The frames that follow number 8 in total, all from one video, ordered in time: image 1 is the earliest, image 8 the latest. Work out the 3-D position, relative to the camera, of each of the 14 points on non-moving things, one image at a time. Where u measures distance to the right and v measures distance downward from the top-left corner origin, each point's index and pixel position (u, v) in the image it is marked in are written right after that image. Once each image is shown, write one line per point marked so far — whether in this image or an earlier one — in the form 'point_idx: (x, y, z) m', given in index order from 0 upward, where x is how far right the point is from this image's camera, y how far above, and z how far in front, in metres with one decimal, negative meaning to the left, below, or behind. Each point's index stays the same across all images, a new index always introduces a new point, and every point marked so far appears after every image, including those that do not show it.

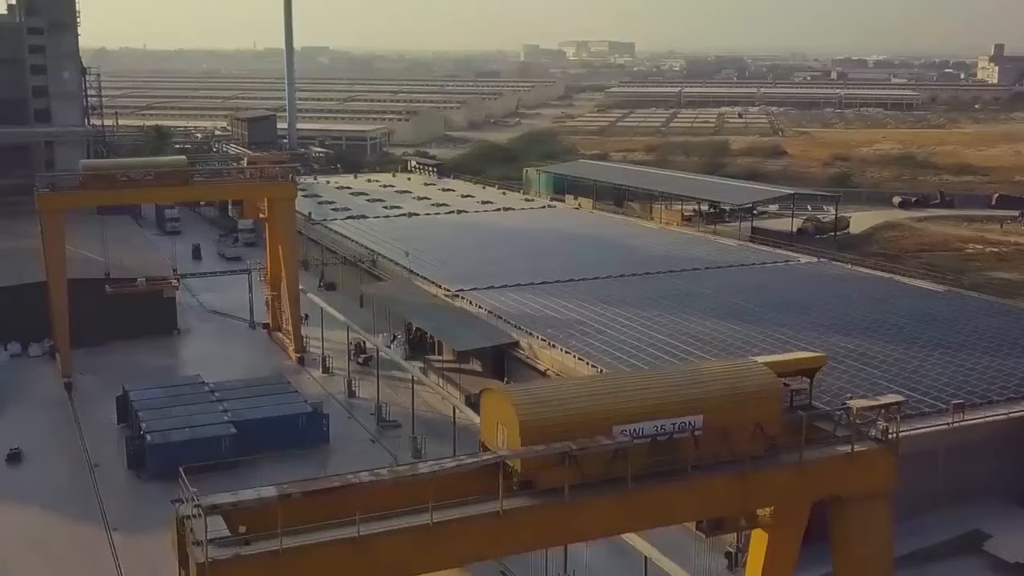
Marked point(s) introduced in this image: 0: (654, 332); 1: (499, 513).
0: (+1.5, -0.5, +9.9) m
1: (-0.1, -0.8, +3.4) m
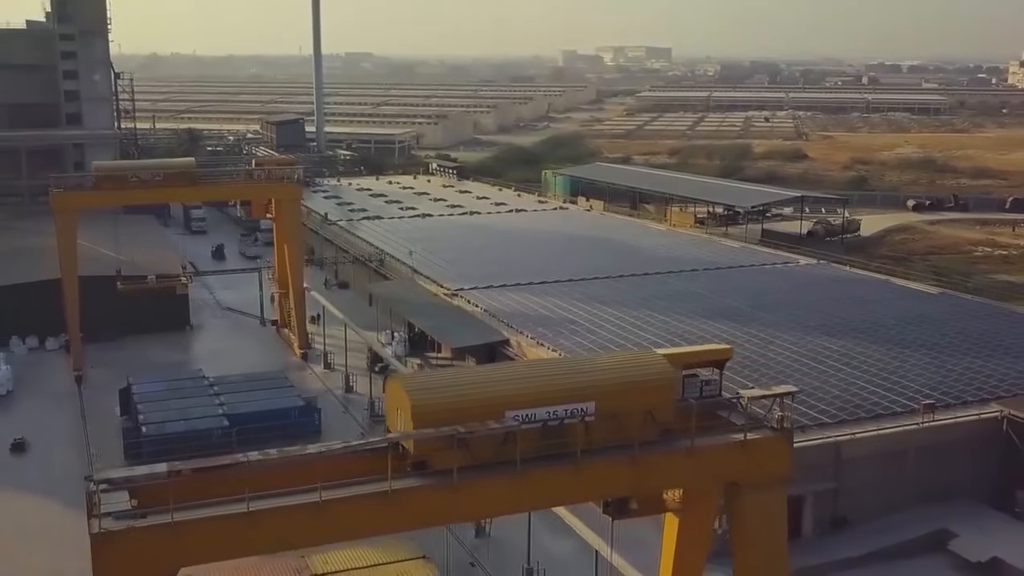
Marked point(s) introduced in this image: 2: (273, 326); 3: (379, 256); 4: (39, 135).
0: (+1.4, -0.5, +10.0) m
1: (-0.5, -0.8, +3.6) m
2: (-3.4, -0.5, +13.6) m
3: (-2.0, +0.5, +14.2) m
4: (-9.5, +3.1, +19.2) m
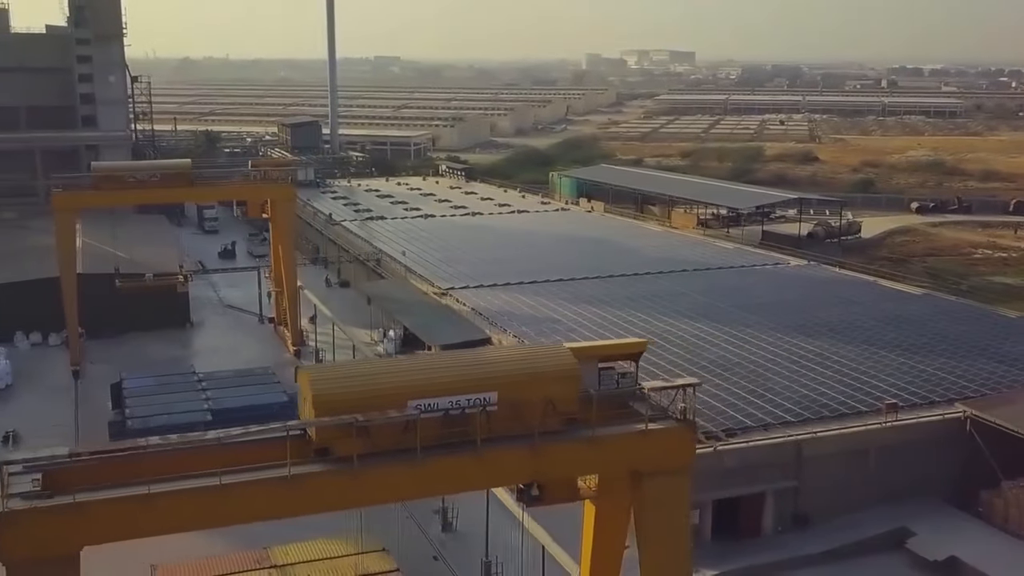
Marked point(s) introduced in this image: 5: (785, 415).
0: (+1.2, -0.5, +10.1) m
1: (-0.9, -0.7, +3.7) m
2: (-3.5, -0.5, +13.9) m
3: (-2.1, +0.5, +14.4) m
4: (-9.4, +3.1, +19.6) m
5: (+2.2, -1.0, +7.7) m
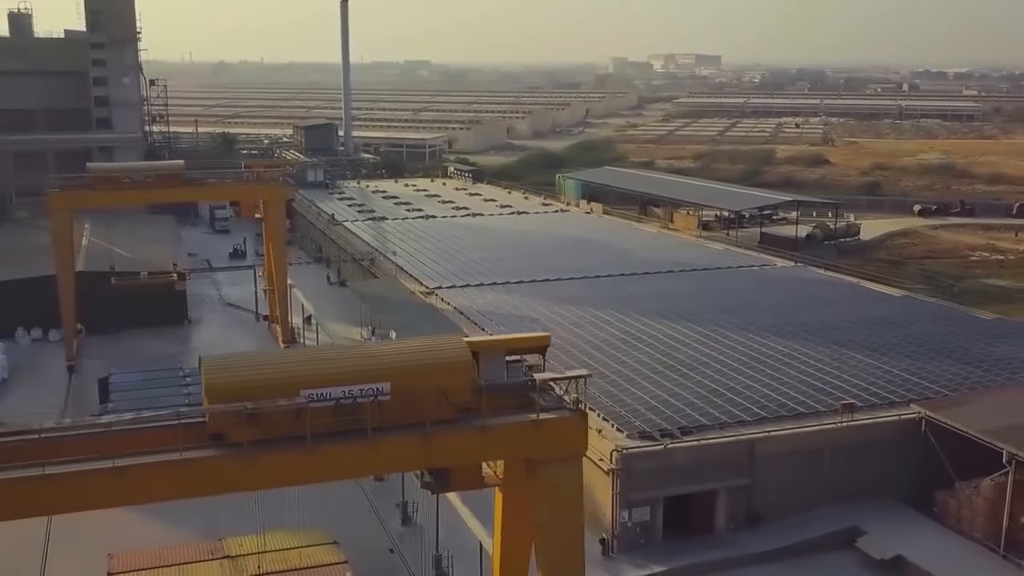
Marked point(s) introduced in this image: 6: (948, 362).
0: (+0.9, -0.5, +10.2) m
1: (-1.4, -0.7, +3.9) m
2: (-3.6, -0.5, +14.1) m
3: (-2.2, +0.5, +14.6) m
4: (-9.3, +3.1, +20.0) m
5: (+1.9, -1.0, +7.7) m
6: (+3.9, -0.7, +8.6) m
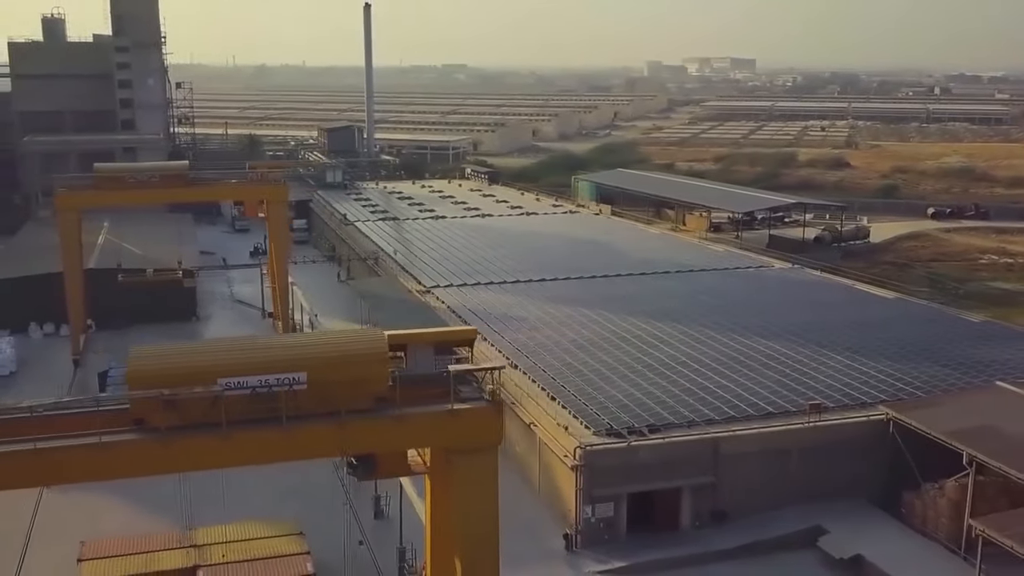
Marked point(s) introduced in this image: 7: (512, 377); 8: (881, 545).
0: (+0.7, -0.5, +10.2) m
1: (-1.8, -0.7, +4.1) m
2: (-3.6, -0.5, +14.3) m
3: (-2.1, +0.5, +14.7) m
4: (-9.0, +3.2, +20.5) m
5: (+1.6, -1.0, +7.8) m
6: (+3.7, -0.7, +8.6) m
7: (0.0, -0.8, +8.9) m
8: (+2.7, -1.9, +6.9) m
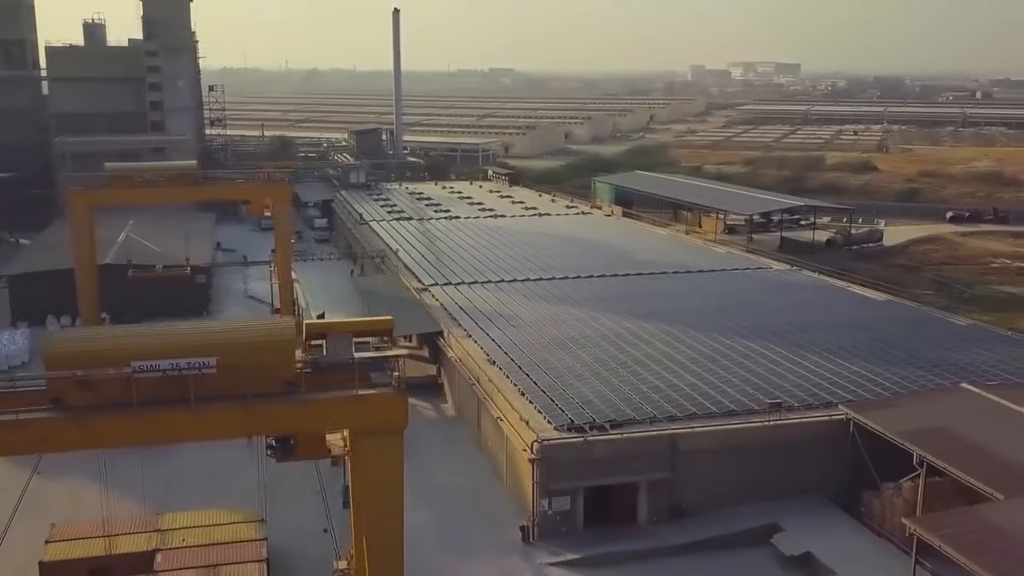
0: (+0.6, -0.4, +10.3) m
1: (-2.2, -0.6, +4.3) m
2: (-3.6, -0.4, +14.6) m
3: (-2.0, +0.5, +15.0) m
4: (-8.6, +3.3, +21.1) m
5: (+1.3, -1.0, +7.8) m
6: (+3.5, -0.7, +8.5) m
7: (-0.2, -0.8, +9.1) m
8: (+2.3, -1.8, +6.9) m
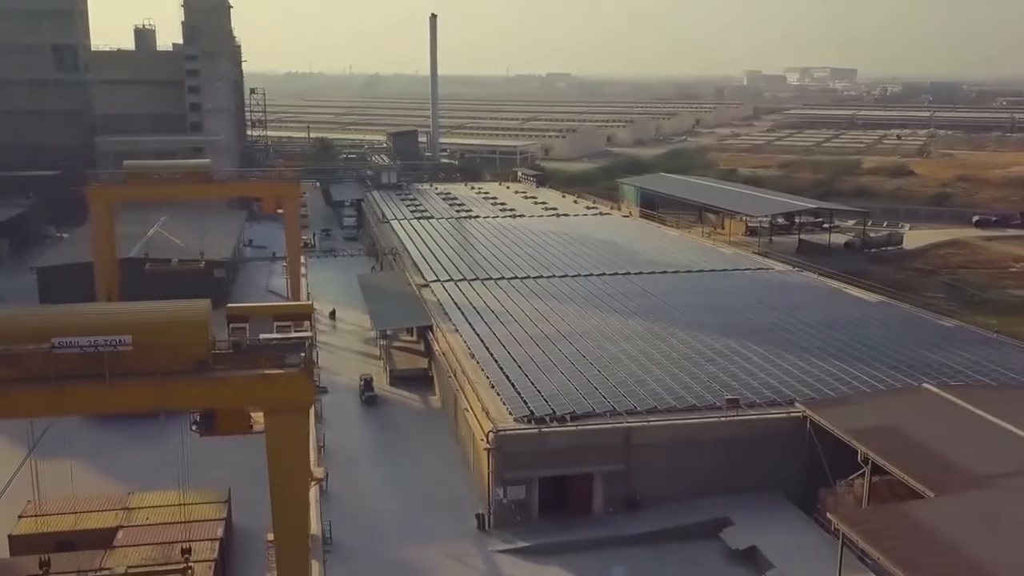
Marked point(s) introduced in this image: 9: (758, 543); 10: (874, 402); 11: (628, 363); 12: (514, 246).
0: (+0.4, -0.4, +10.4) m
1: (-2.8, -0.5, +4.6) m
2: (-3.4, -0.4, +15.0) m
3: (-1.9, +0.6, +15.2) m
4: (-8.0, +3.4, +21.8) m
5: (+1.0, -0.9, +7.9) m
6: (+3.2, -0.7, +8.4) m
7: (-0.5, -0.7, +9.2) m
8: (+1.9, -1.8, +6.9) m
9: (+1.8, -1.8, +6.8) m
10: (+2.8, -0.9, +7.2) m
11: (+1.1, -0.7, +8.9) m
12: (+0.1, +0.7, +15.3) m
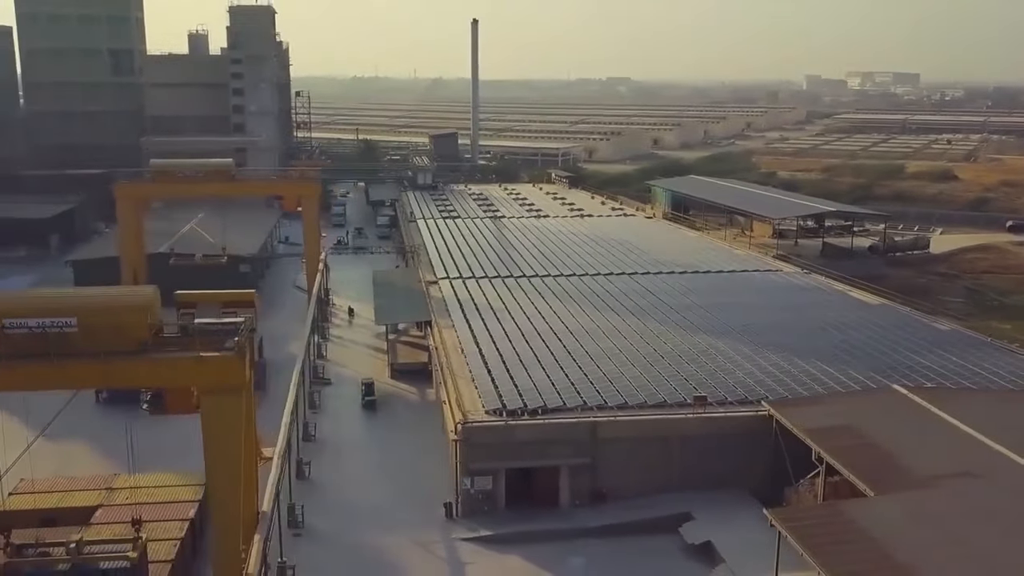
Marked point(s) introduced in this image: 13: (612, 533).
0: (+0.4, -0.4, +10.5) m
1: (-3.2, -0.4, +4.9) m
2: (-3.2, -0.3, +15.3) m
3: (-1.6, +0.6, +15.5) m
4: (-7.2, +3.5, +22.4) m
5: (+0.8, -0.9, +7.9) m
6: (+3.0, -0.7, +8.3) m
7: (-0.6, -0.7, +9.4) m
8: (+1.6, -1.8, +6.9) m
9: (+1.5, -1.8, +6.8) m
10: (+2.5, -0.9, +7.2) m
11: (+1.0, -0.7, +9.0) m
12: (+0.4, +0.7, +15.4) m
13: (+0.7, -1.9, +7.2) m
